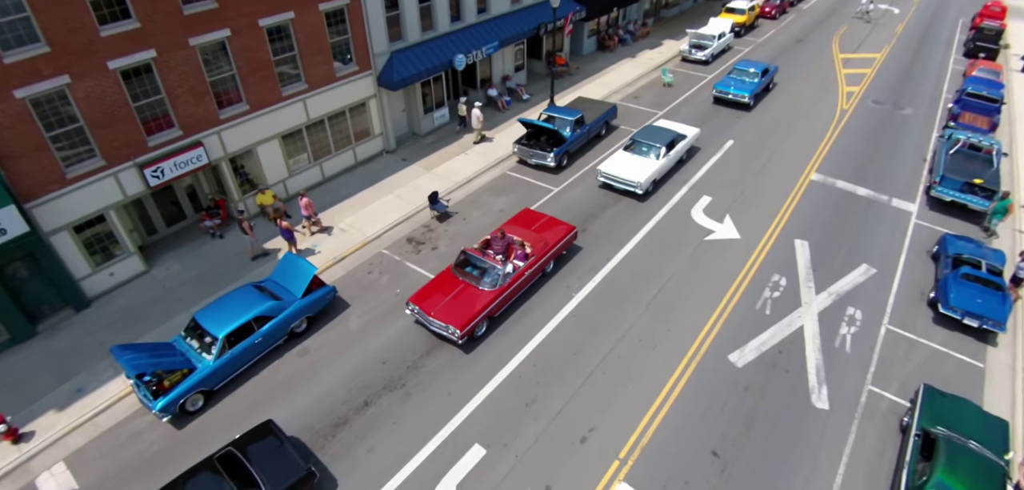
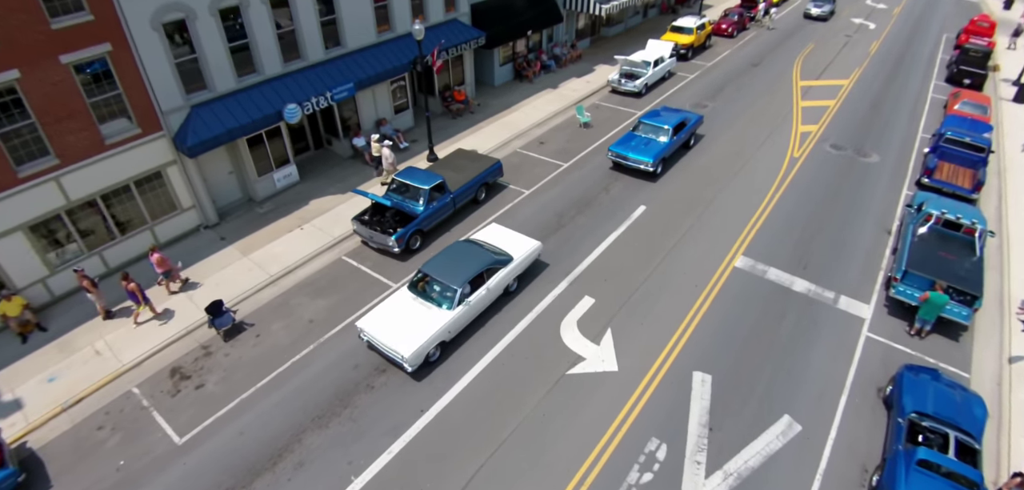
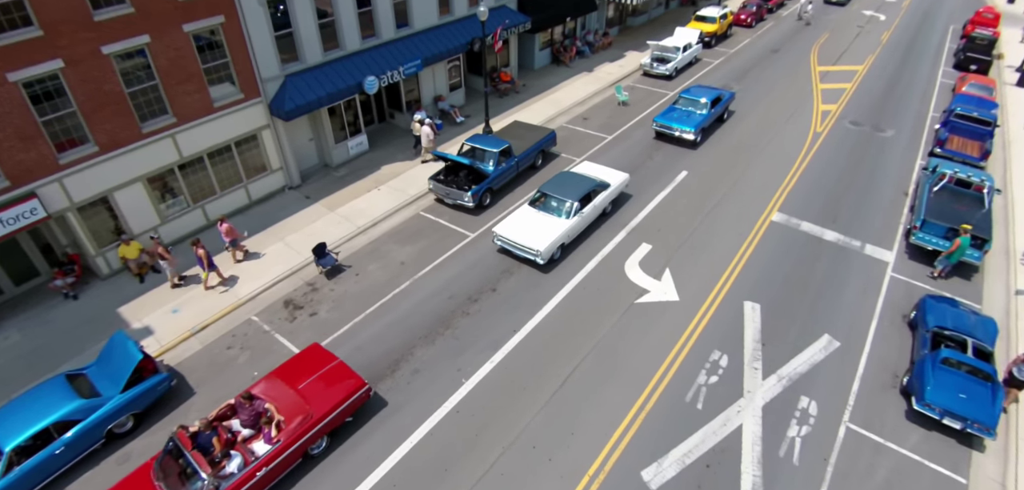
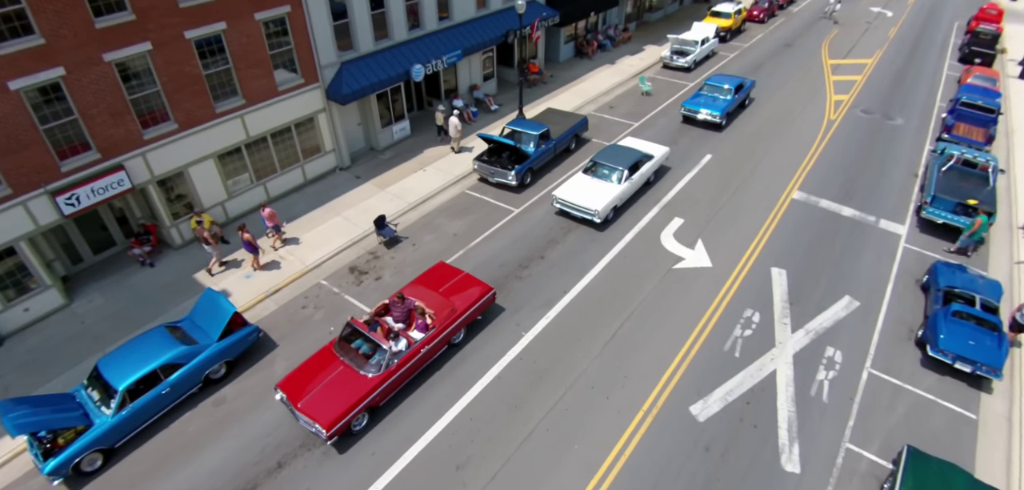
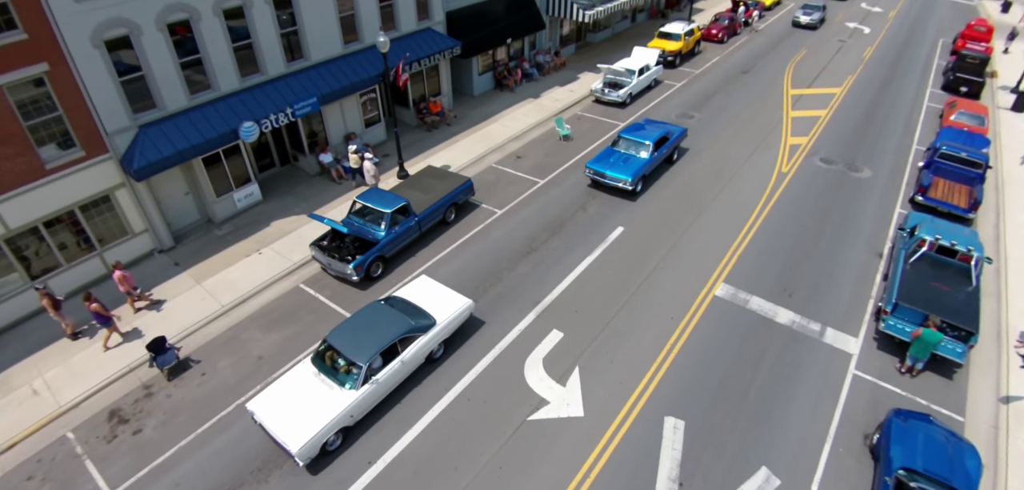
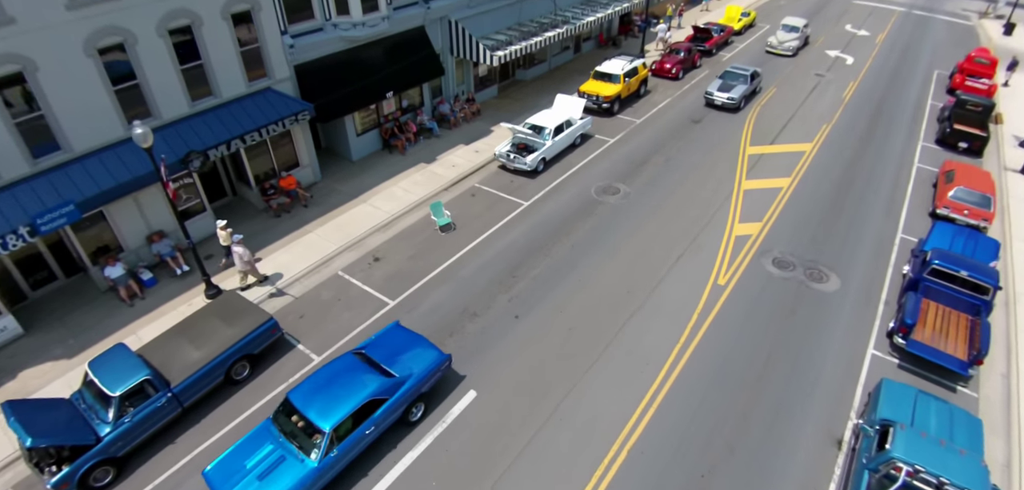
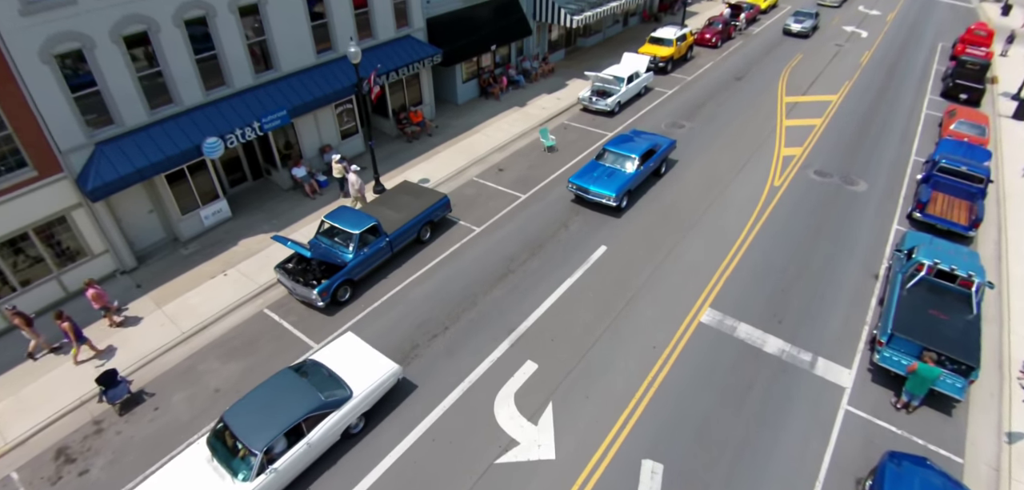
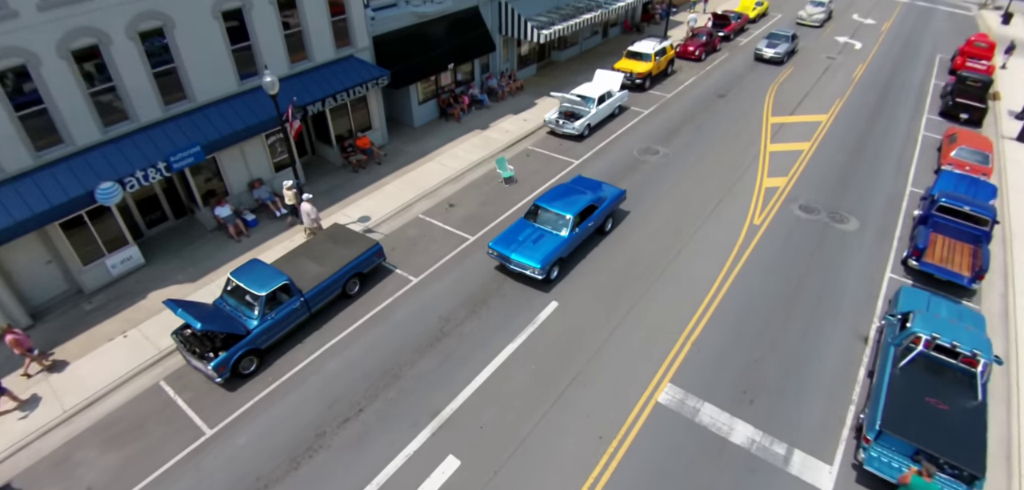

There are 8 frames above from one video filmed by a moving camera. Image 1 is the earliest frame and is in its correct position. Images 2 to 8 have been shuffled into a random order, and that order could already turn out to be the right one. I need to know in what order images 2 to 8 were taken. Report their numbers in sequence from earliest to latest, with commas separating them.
4, 3, 2, 5, 7, 8, 6
